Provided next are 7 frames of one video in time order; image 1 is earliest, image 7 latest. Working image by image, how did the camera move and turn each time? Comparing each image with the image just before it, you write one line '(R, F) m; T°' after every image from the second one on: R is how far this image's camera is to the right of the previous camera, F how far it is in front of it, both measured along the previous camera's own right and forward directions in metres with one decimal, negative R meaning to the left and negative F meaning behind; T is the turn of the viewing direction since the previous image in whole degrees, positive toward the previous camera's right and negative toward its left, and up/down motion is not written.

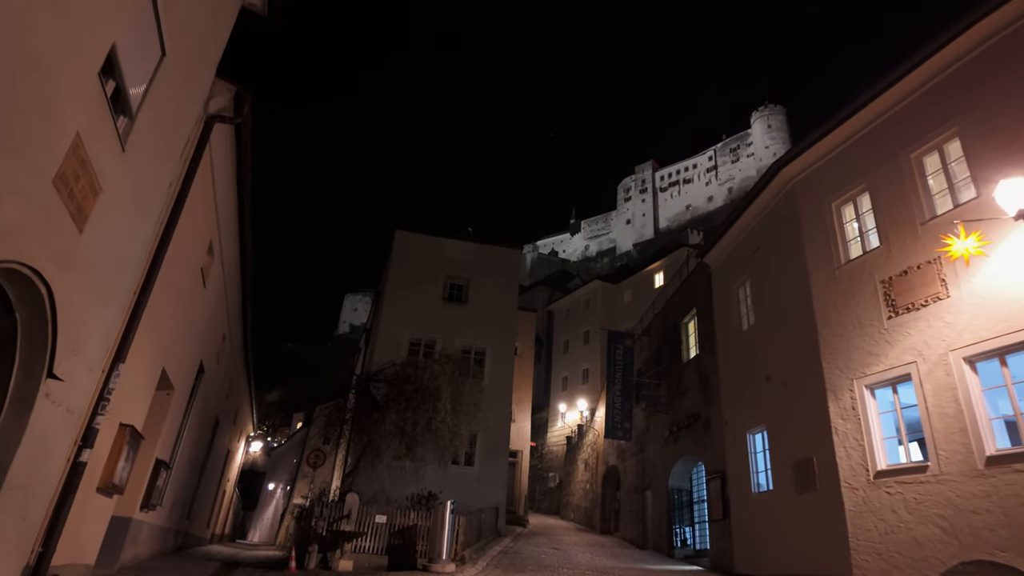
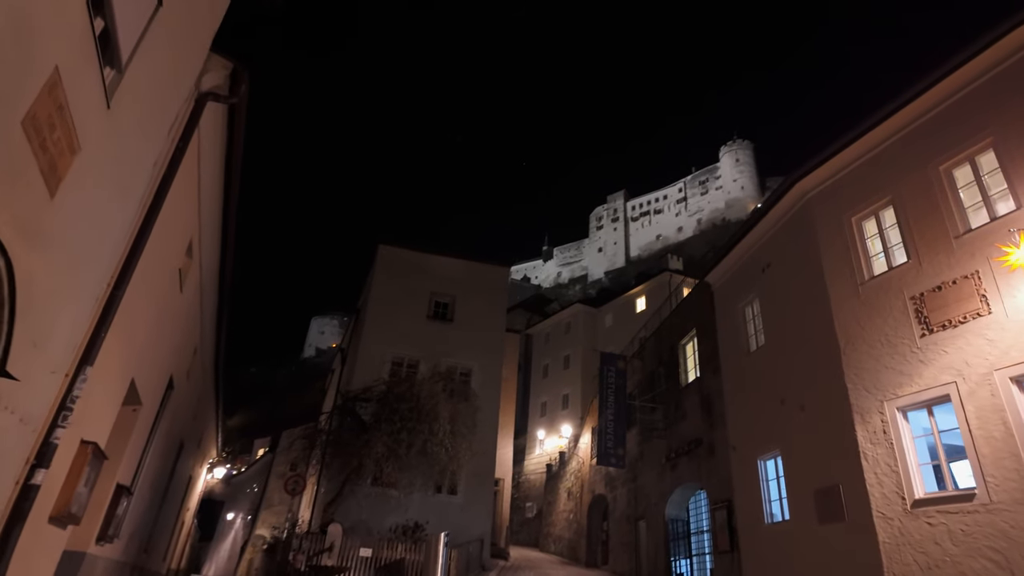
(-0.6, +0.7) m; +3°
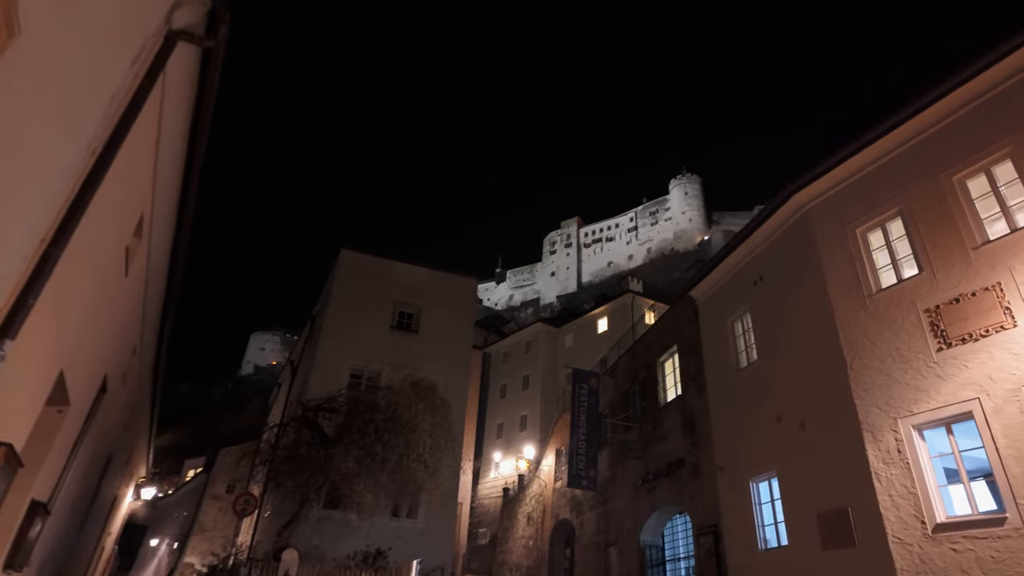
(-0.6, +0.9) m; +5°
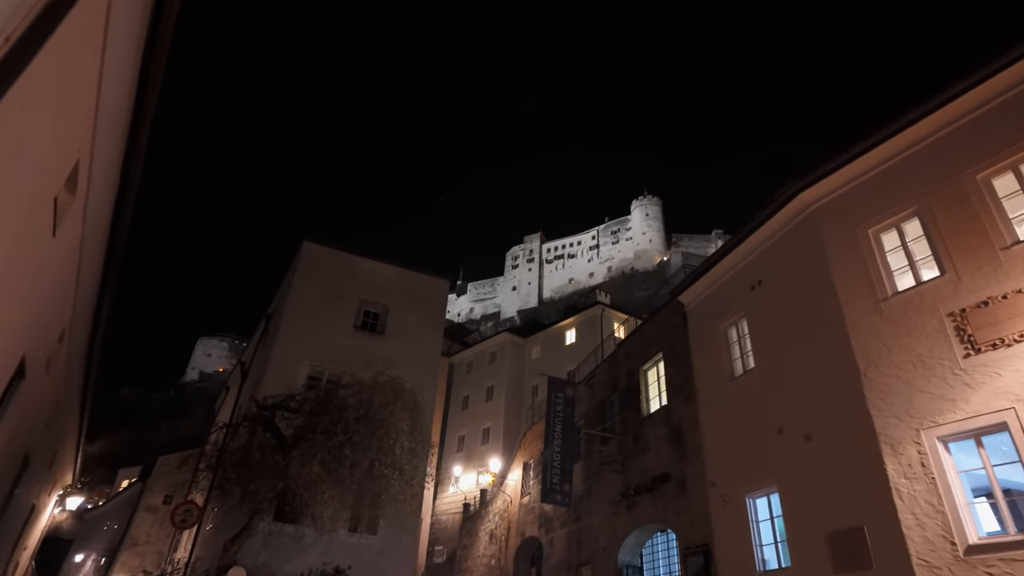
(-0.5, +0.9) m; +4°
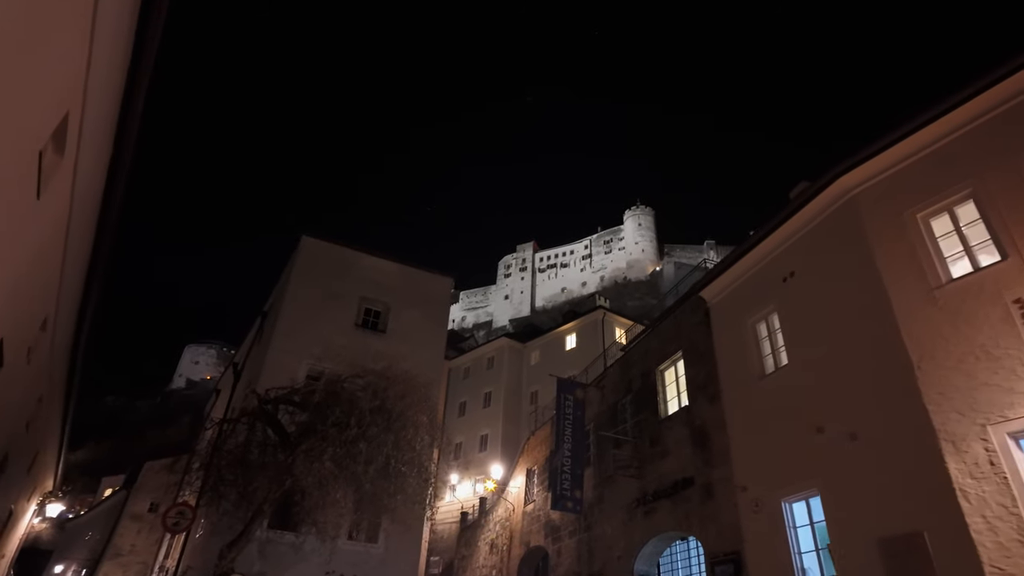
(-0.5, +0.7) m; +1°
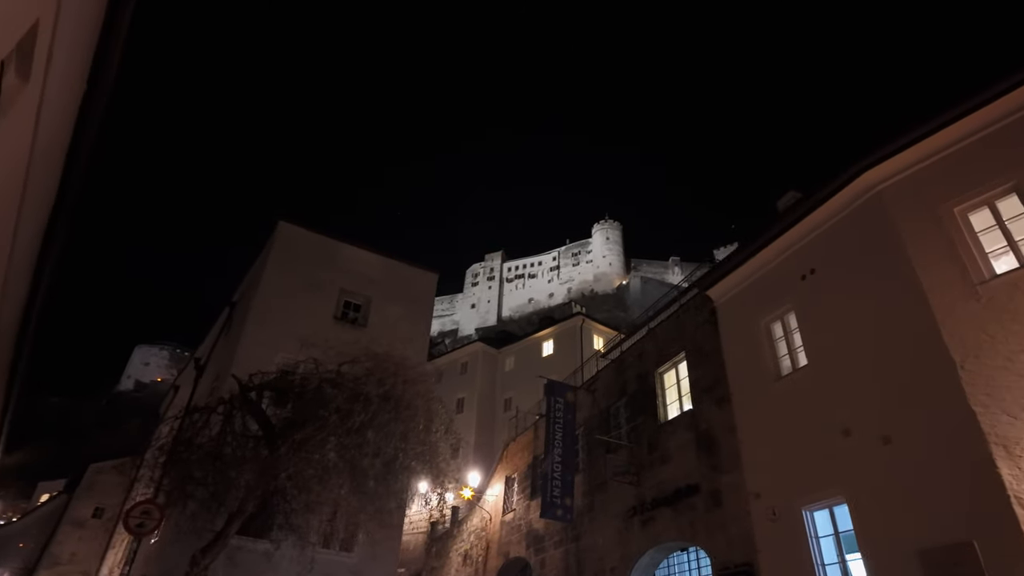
(-0.7, +0.8) m; +3°
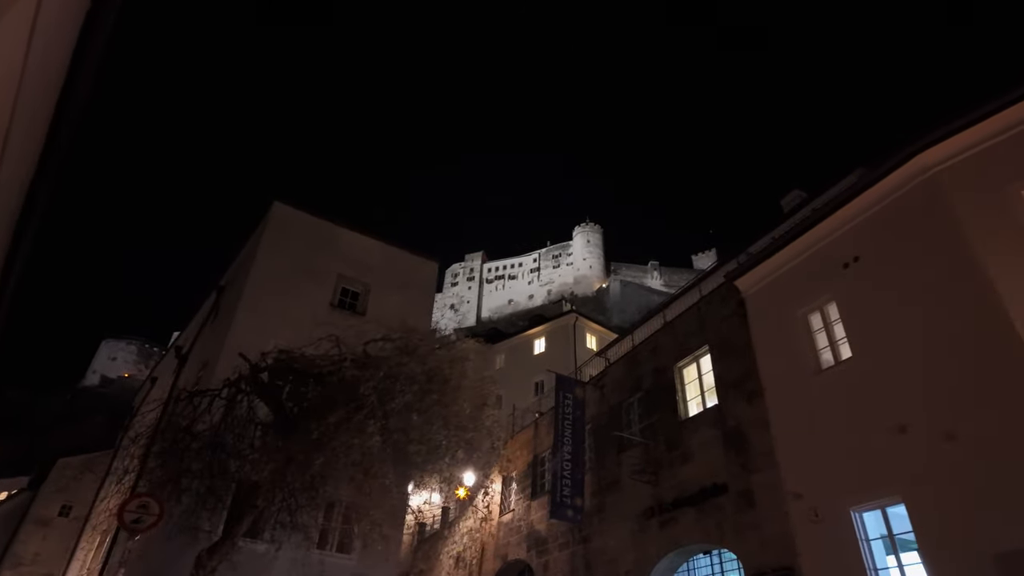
(-0.8, +0.7) m; +2°
